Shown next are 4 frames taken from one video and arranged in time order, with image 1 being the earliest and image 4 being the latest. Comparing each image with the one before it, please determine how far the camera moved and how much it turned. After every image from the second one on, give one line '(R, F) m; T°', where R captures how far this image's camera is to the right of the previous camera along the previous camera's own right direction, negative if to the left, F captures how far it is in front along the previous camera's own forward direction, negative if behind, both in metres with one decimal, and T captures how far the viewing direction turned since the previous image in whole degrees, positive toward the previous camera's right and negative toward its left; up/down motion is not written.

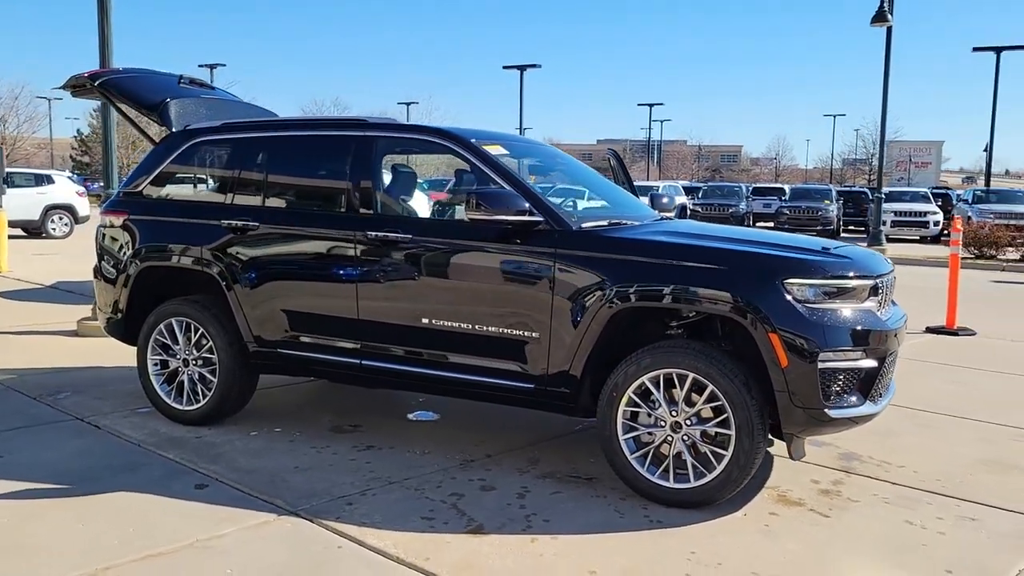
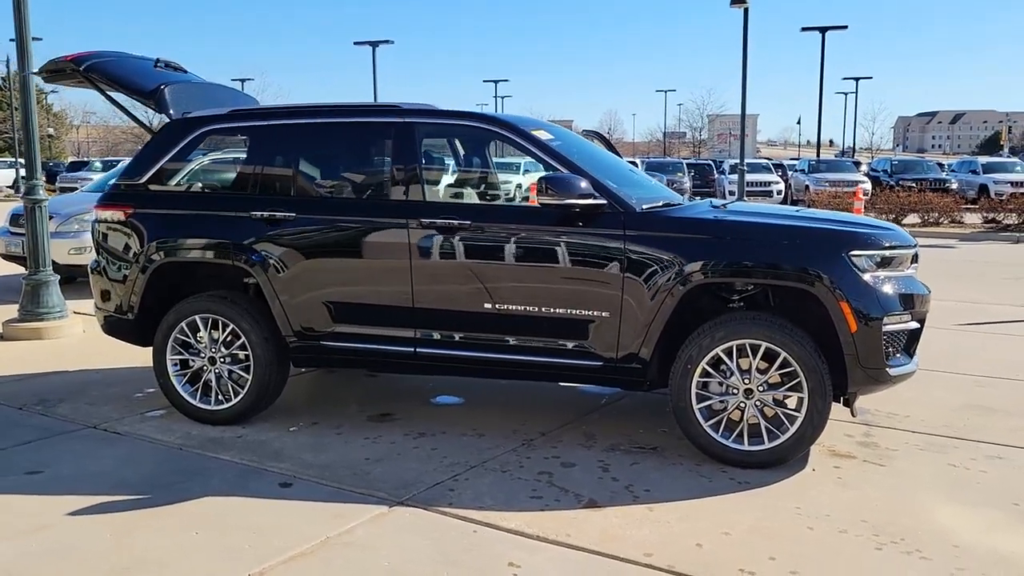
(-1.2, 0.0) m; +10°
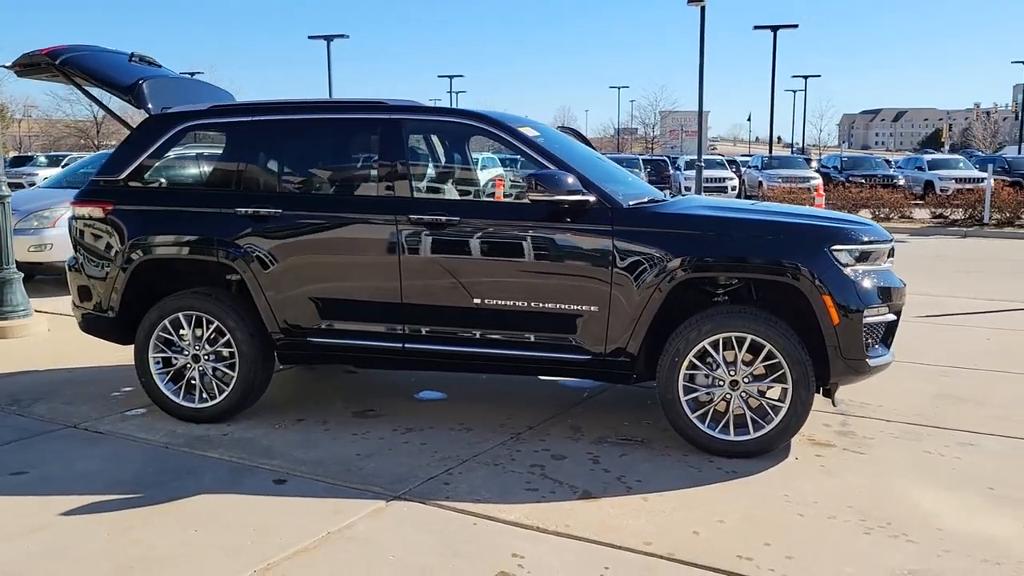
(-0.2, 0.0) m; +3°
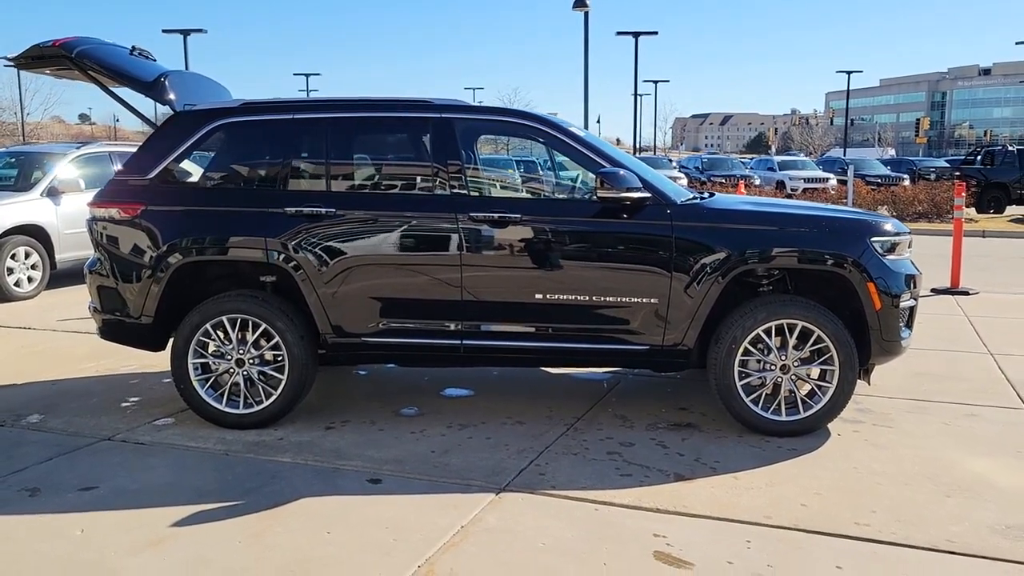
(-1.1, 0.0) m; +10°
